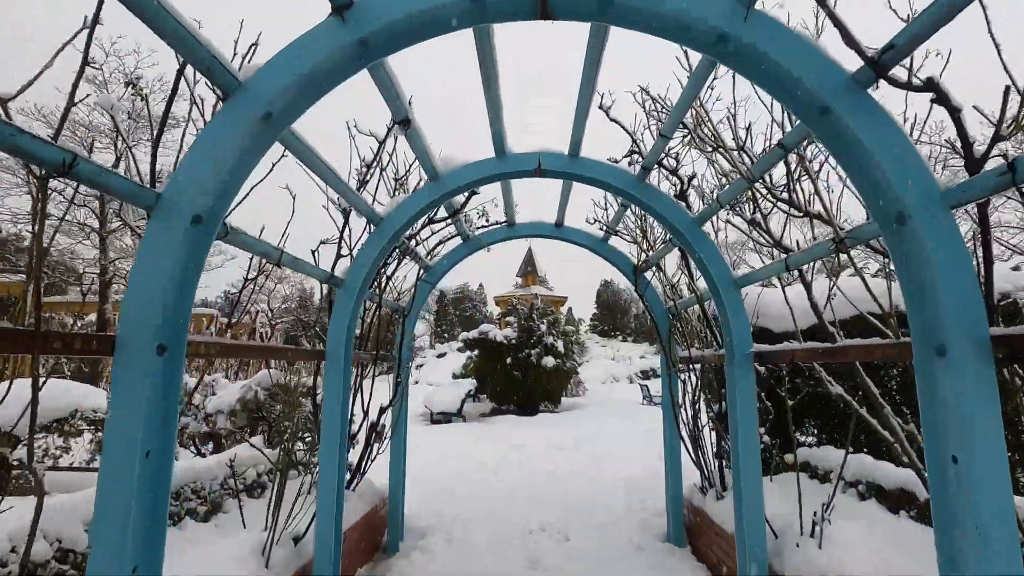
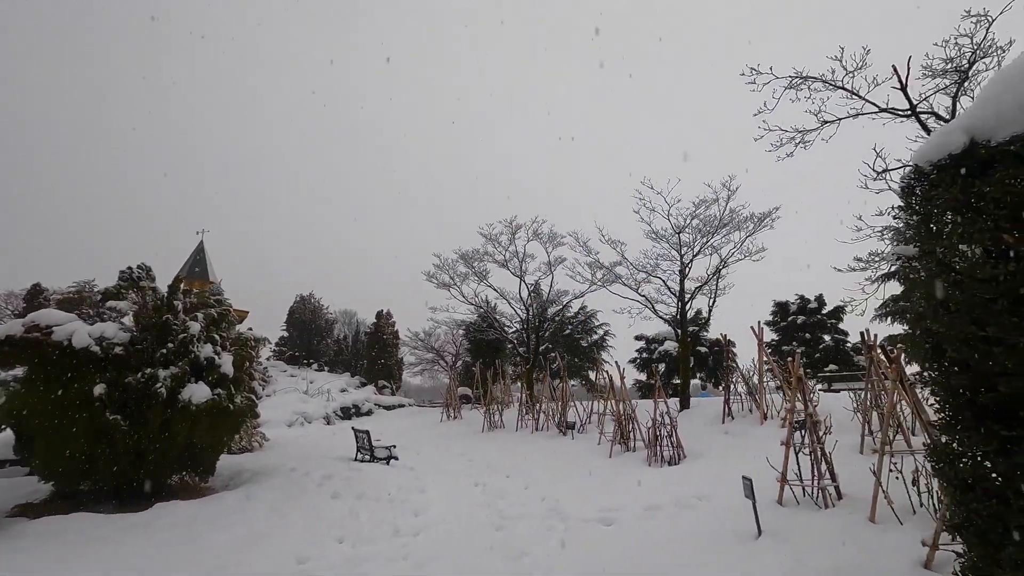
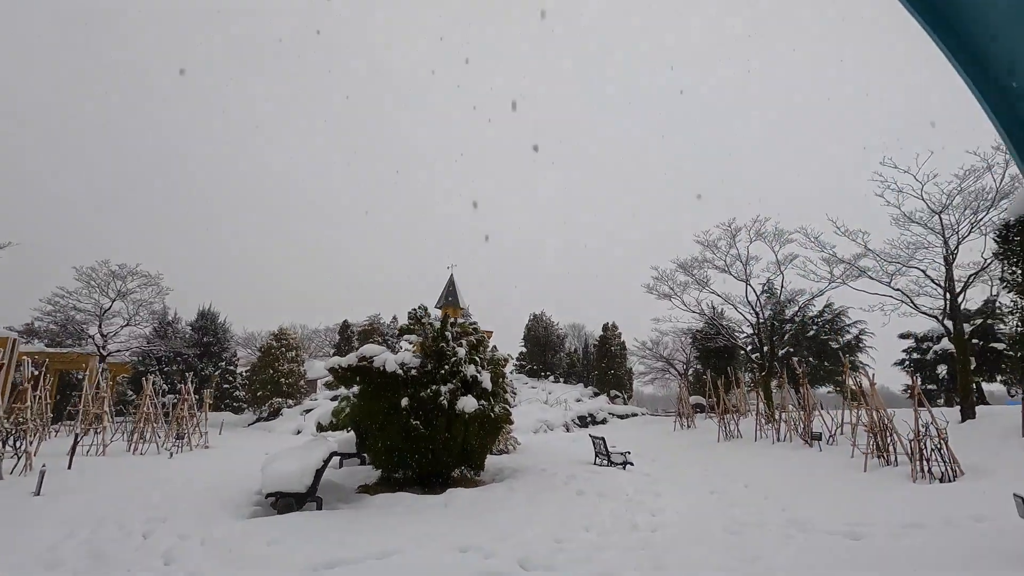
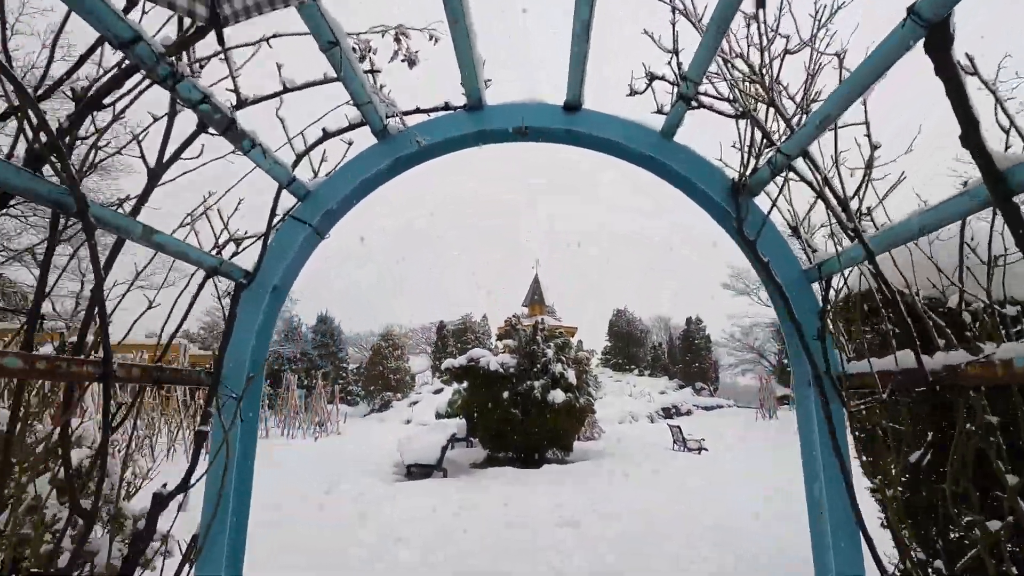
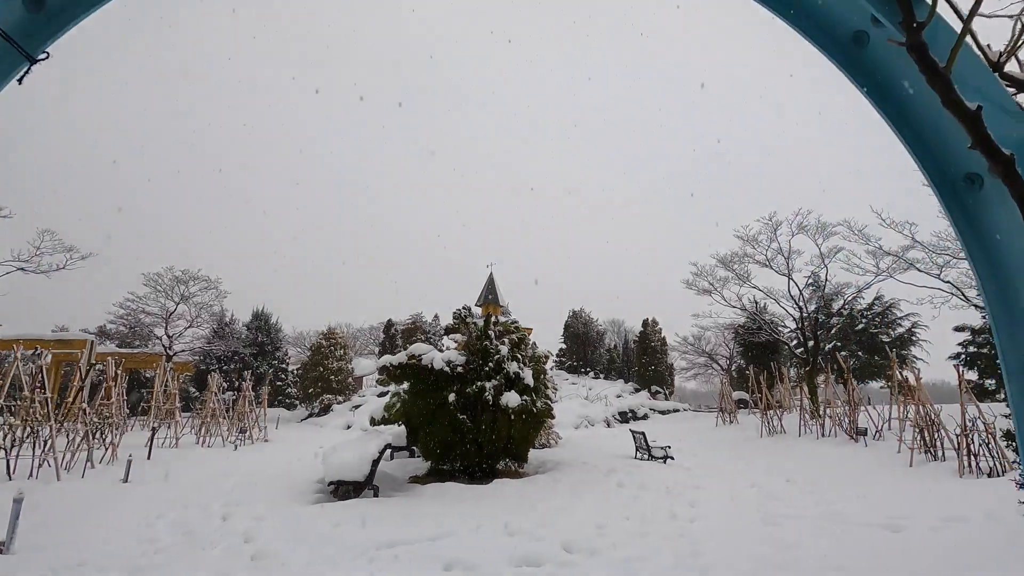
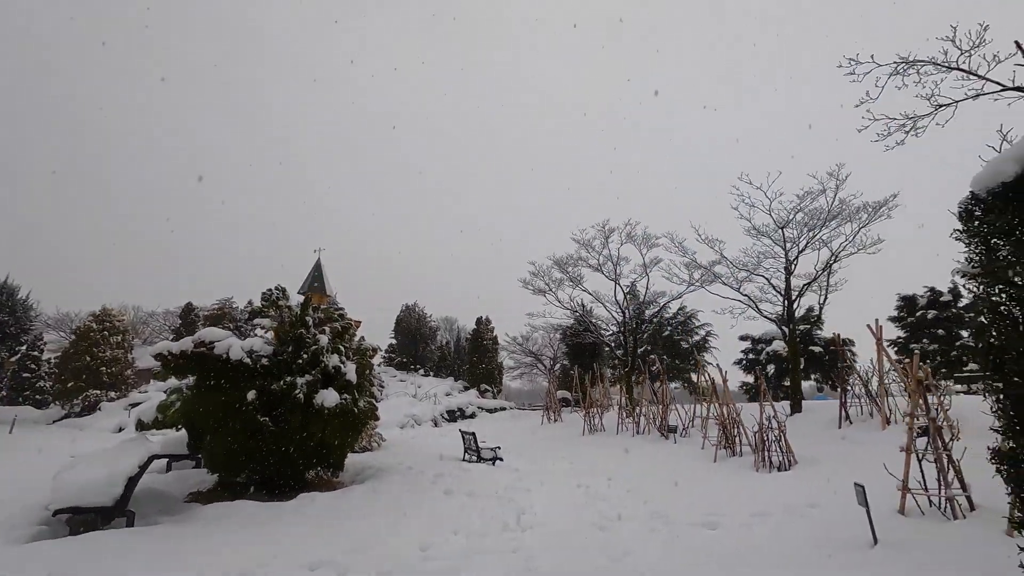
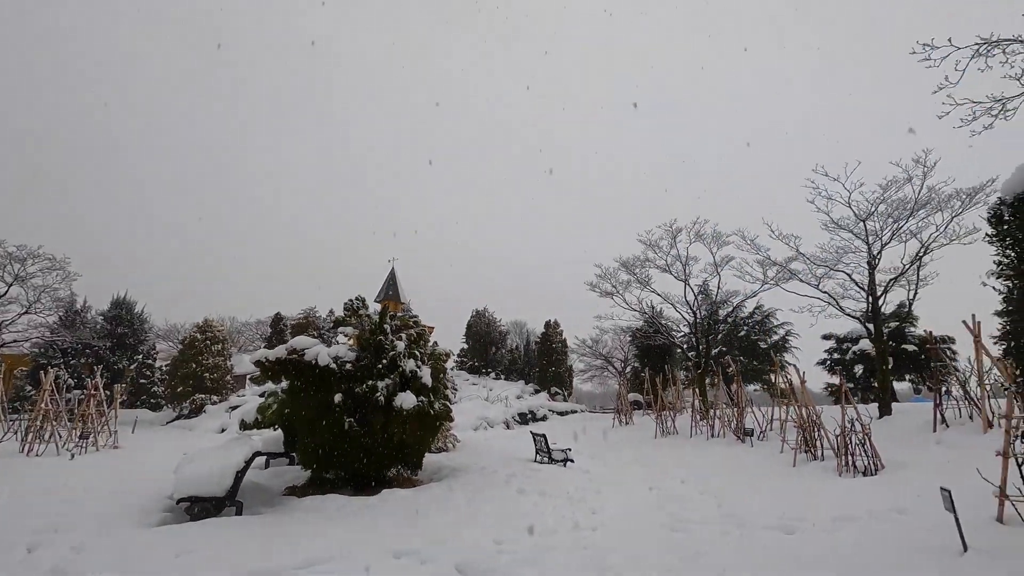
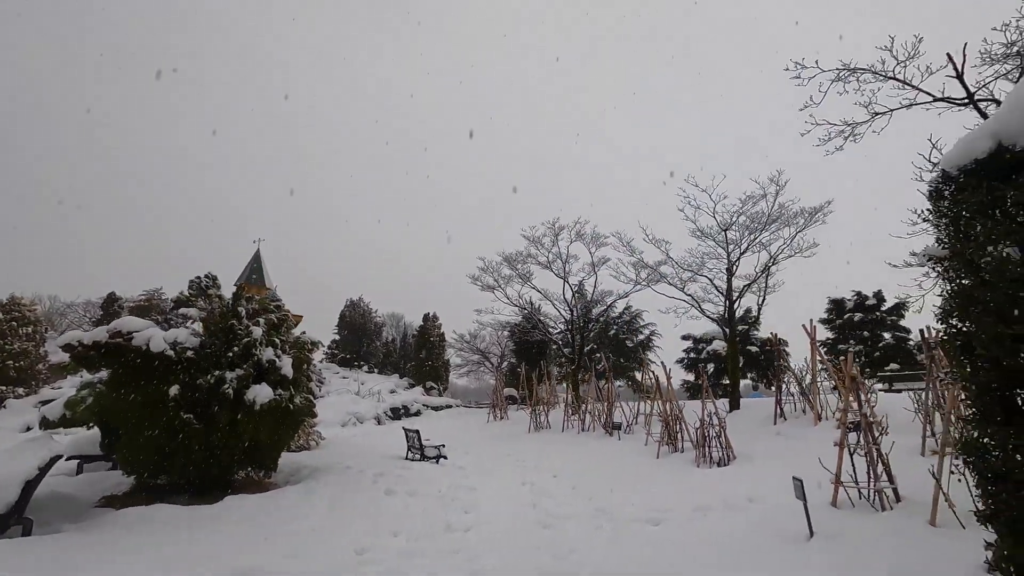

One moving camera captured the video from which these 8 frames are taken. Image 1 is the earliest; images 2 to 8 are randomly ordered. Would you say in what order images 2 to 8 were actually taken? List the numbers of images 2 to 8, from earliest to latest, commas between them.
4, 5, 3, 7, 6, 8, 2
